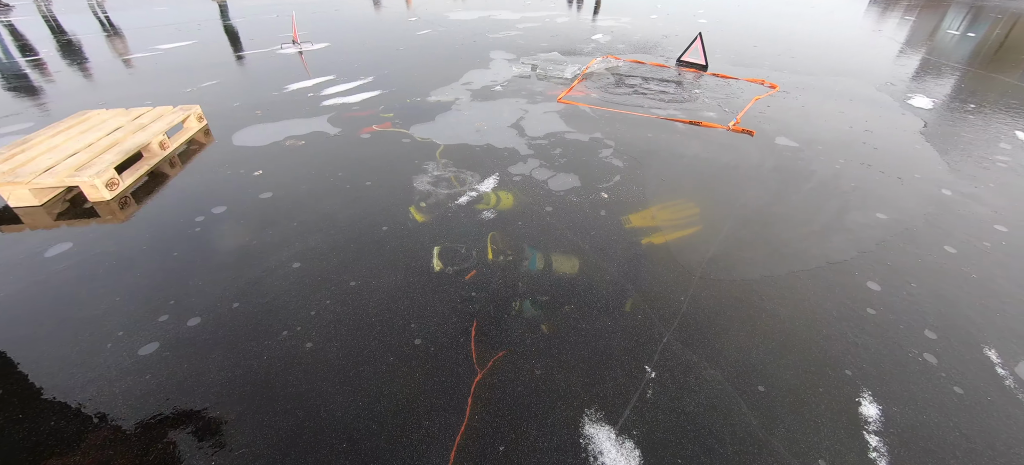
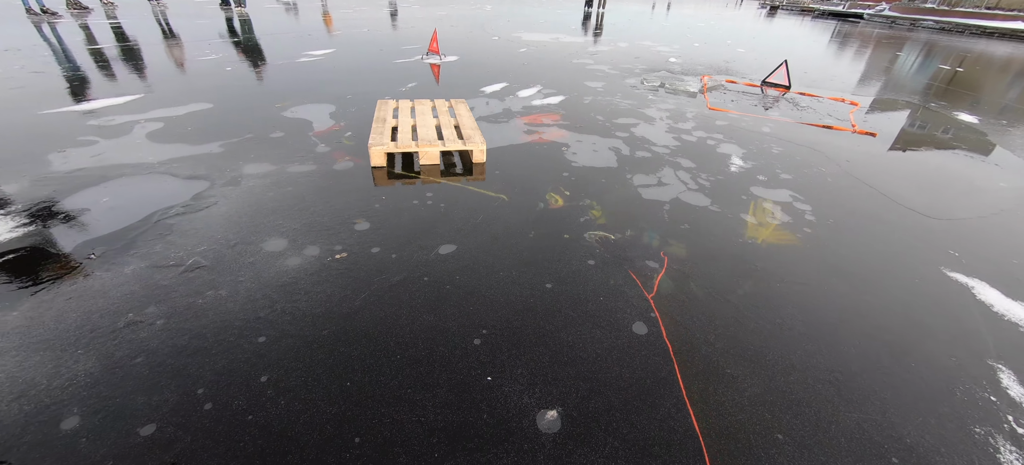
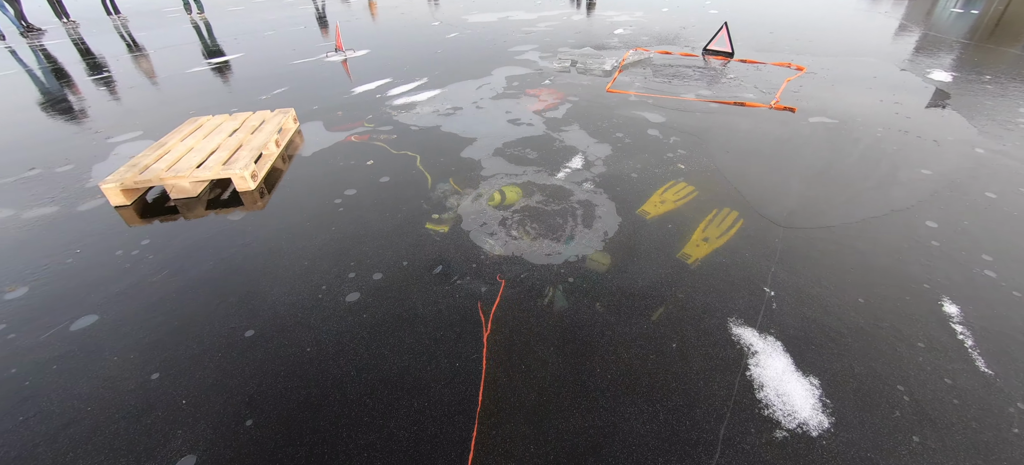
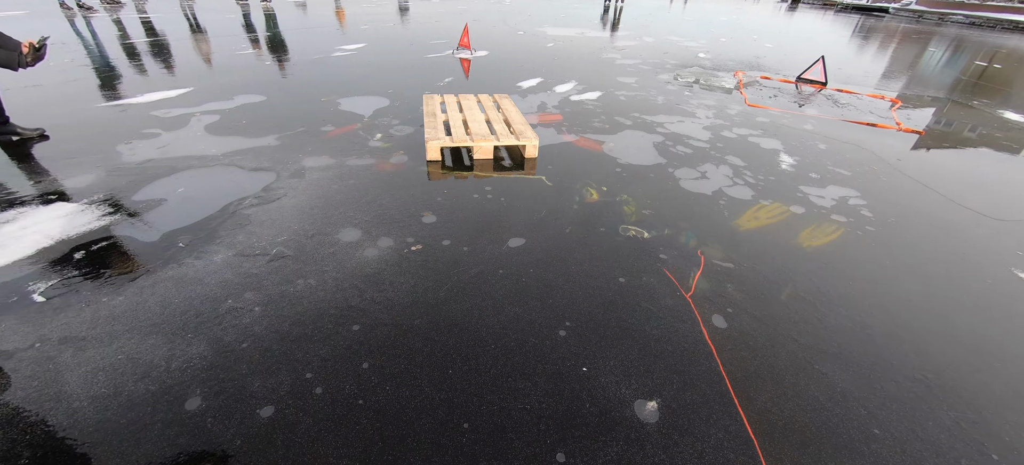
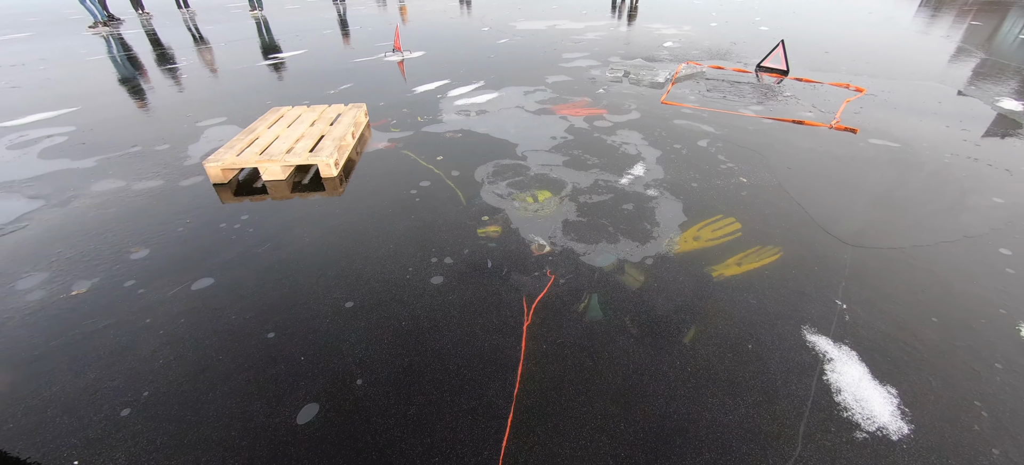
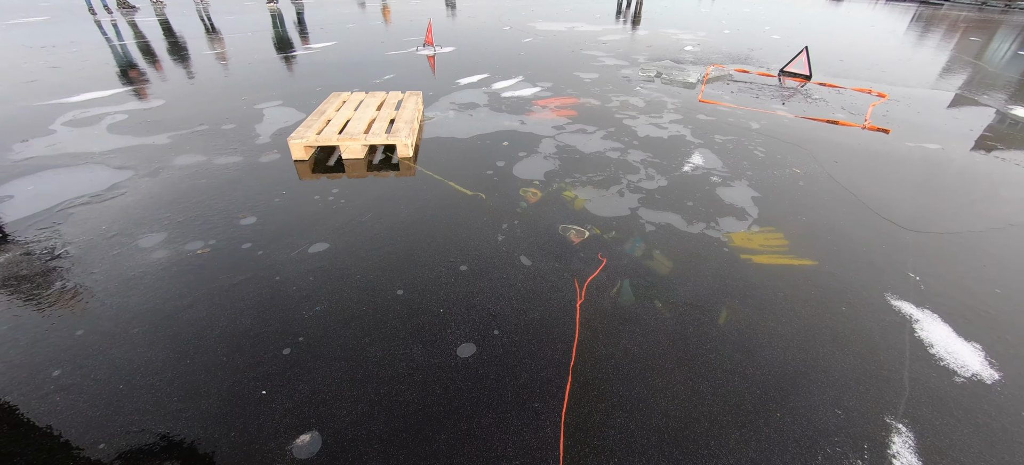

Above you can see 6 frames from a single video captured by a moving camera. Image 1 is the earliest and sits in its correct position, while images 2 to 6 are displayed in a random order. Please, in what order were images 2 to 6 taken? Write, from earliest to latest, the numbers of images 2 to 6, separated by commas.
3, 5, 6, 2, 4
